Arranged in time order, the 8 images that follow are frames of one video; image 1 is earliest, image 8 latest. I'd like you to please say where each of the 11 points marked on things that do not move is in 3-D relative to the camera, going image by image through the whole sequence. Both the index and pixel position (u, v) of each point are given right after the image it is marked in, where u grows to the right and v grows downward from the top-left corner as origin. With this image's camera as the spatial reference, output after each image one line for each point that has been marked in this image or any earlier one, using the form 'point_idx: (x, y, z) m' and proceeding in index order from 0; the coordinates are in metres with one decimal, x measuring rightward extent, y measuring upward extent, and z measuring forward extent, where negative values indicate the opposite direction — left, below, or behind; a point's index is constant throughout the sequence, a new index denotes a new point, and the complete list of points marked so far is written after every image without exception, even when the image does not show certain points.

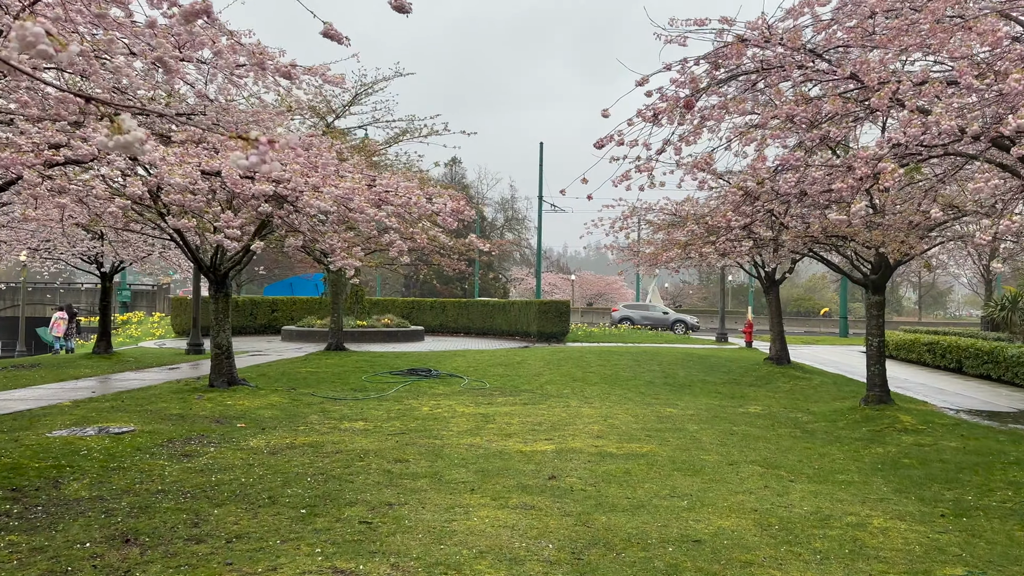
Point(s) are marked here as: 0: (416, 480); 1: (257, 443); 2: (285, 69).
0: (-0.8, -1.6, +6.6) m
1: (-2.8, -1.7, +8.6) m
2: (-1.9, +1.8, +6.4) m
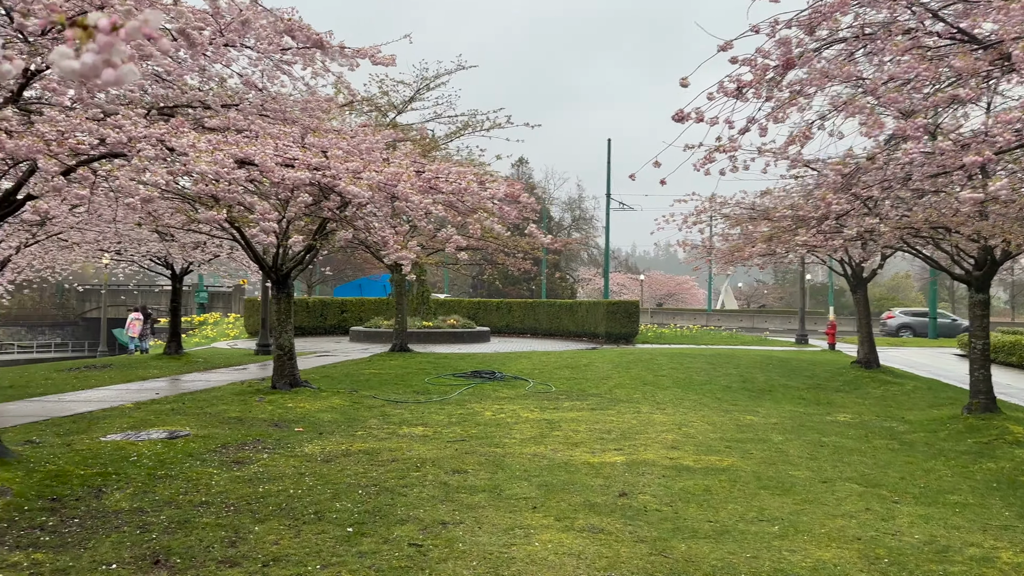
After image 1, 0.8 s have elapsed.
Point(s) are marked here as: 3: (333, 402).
0: (-0.3, -1.6, +6.1) m
1: (-2.1, -1.7, +8.3) m
2: (-1.4, +1.8, +6.0) m
3: (-2.7, -1.7, +11.8) m
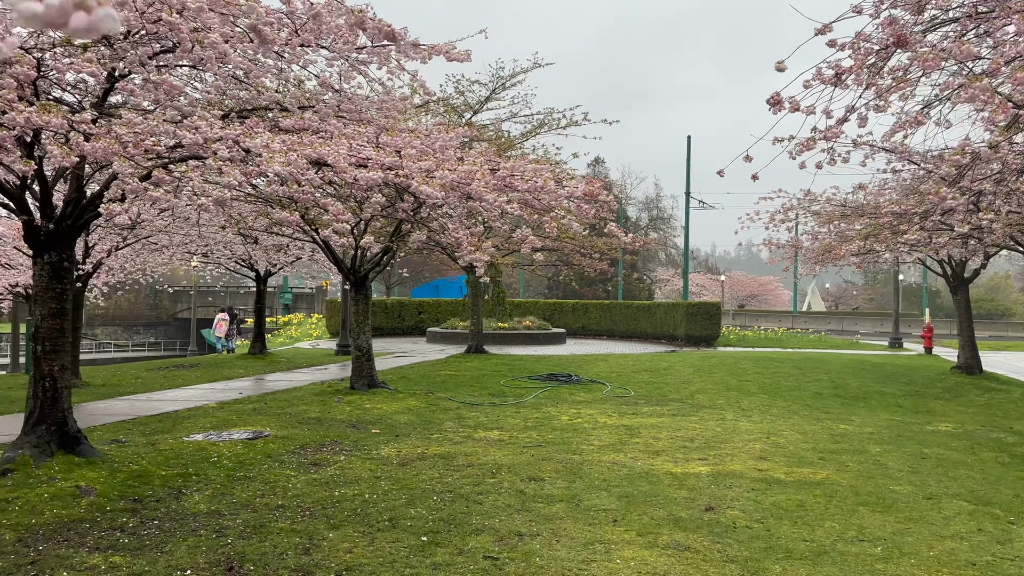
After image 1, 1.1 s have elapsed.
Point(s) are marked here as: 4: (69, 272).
0: (+0.3, -1.6, +5.9) m
1: (-1.3, -1.7, +8.2) m
2: (-0.8, +1.8, +5.9) m
3: (-1.6, -1.8, +11.8) m
4: (-3.8, +0.1, +6.7) m
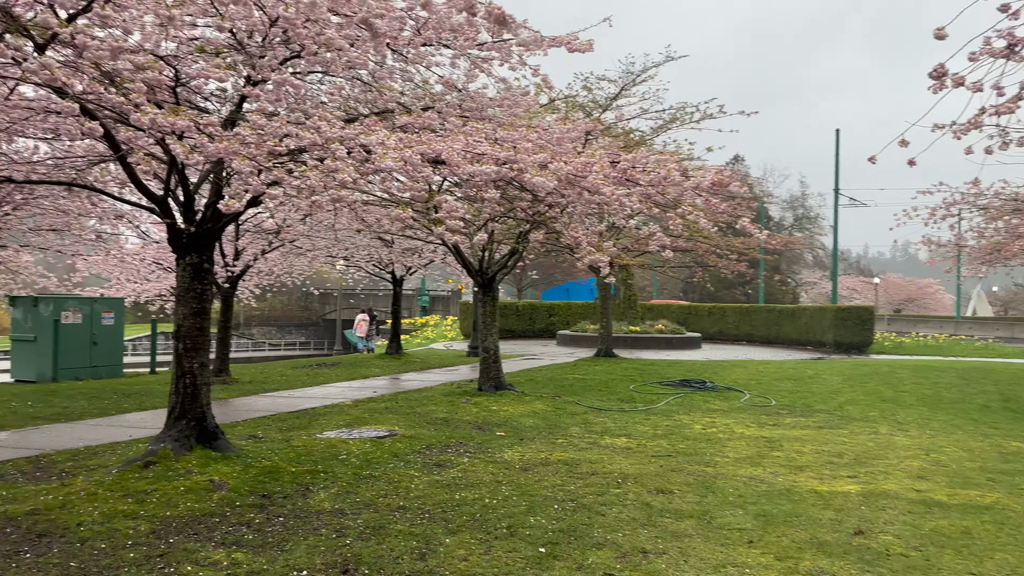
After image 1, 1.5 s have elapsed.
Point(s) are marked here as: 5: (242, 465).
0: (+1.2, -1.6, +5.5) m
1: (0.0, -1.7, +8.1) m
2: (+0.1, +1.8, +5.7) m
3: (+0.4, -1.8, +11.6) m
4: (-2.7, +0.1, +7.0) m
5: (-2.3, -1.5, +6.6) m
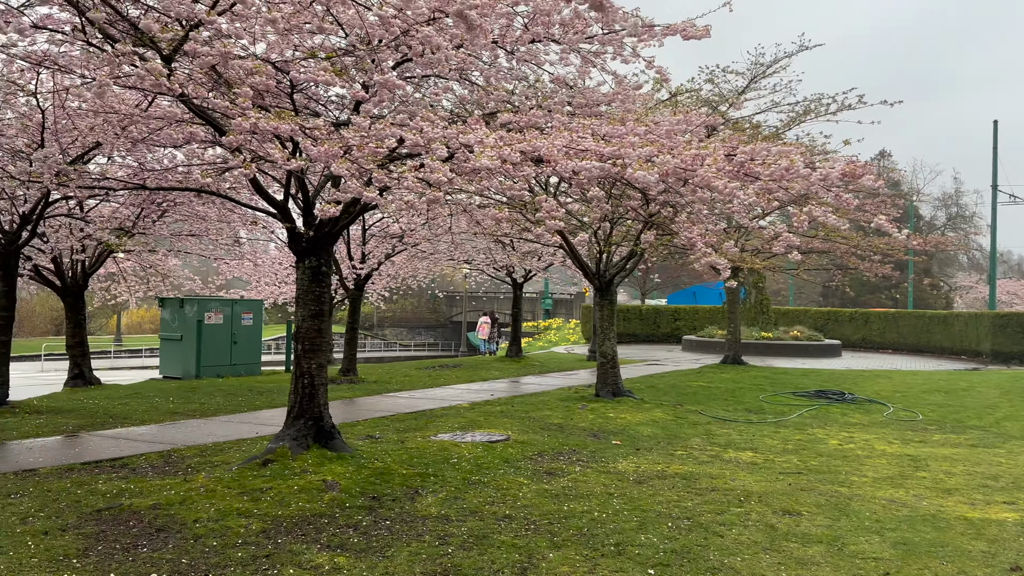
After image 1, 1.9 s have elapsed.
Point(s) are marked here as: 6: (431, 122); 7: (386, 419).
0: (+1.9, -1.7, +5.0) m
1: (+1.1, -1.8, +7.8) m
2: (+0.9, +1.8, +5.4) m
3: (+2.1, -1.8, +11.2) m
4: (-1.7, +0.1, +7.2) m
5: (-1.4, -1.5, +6.7) m
6: (-0.6, +1.3, +5.9) m
7: (-1.6, -1.7, +10.0) m
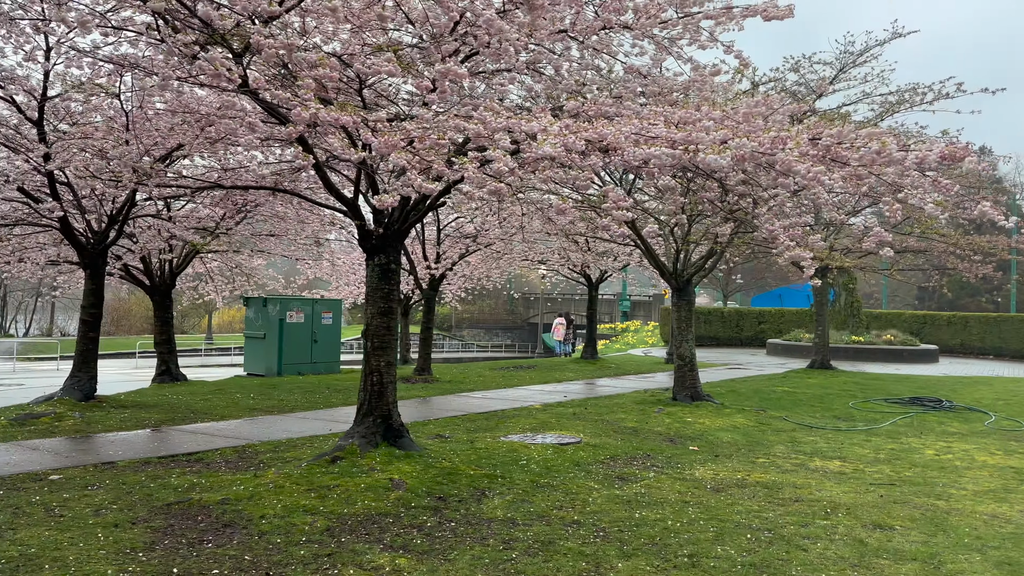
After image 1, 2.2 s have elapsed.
0: (+2.3, -1.6, +4.6) m
1: (+1.8, -1.8, +7.4) m
2: (+1.4, +1.8, +5.1) m
3: (+3.1, -1.8, +10.8) m
4: (-1.1, +0.1, +7.1) m
5: (-0.8, -1.5, +6.6) m
6: (-0.1, +1.3, +5.8) m
7: (-0.7, -1.7, +9.9) m
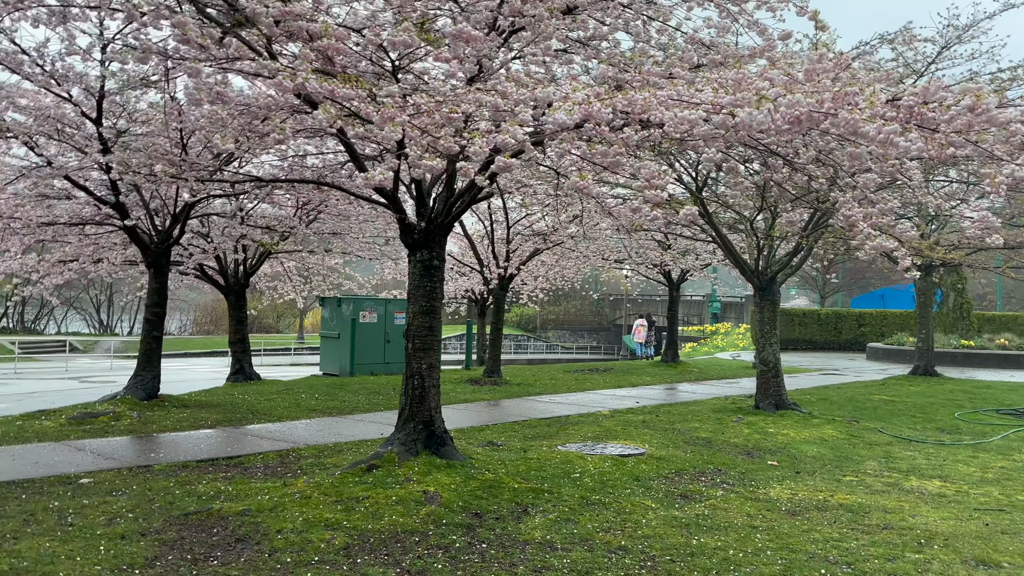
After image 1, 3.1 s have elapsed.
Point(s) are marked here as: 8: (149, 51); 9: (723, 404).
0: (+2.4, -1.6, +3.8) m
1: (+2.3, -1.7, +6.7) m
2: (+1.5, +1.8, +4.4) m
3: (+3.9, -1.8, +9.8) m
4: (-0.6, +0.2, +6.7) m
5: (-0.4, -1.5, +6.1) m
6: (+0.2, +1.3, +5.2) m
7: (+0.1, -1.6, +9.4) m
8: (-3.3, +2.1, +7.1) m
9: (+3.3, -1.8, +12.1) m
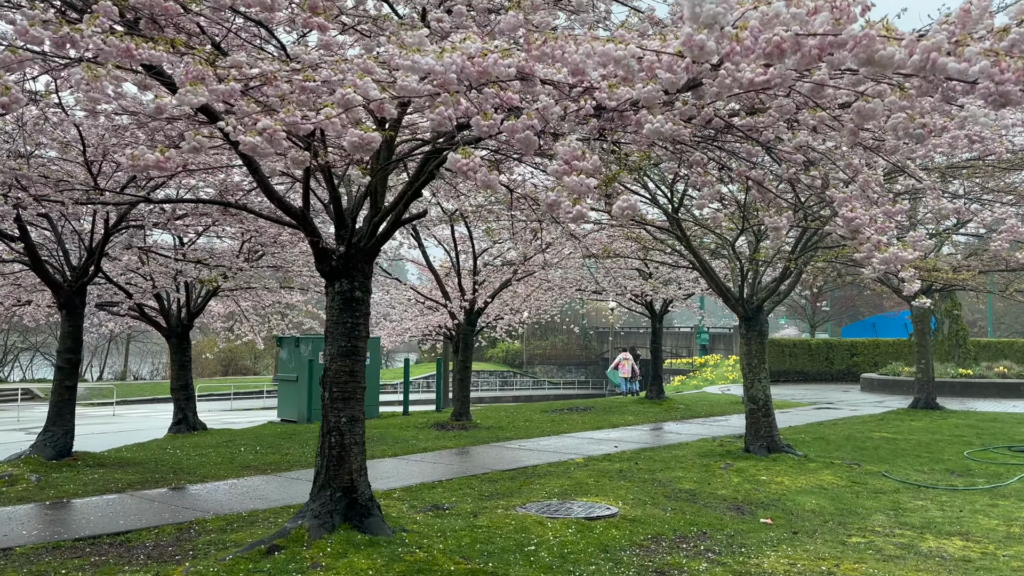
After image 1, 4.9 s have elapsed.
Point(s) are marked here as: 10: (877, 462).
0: (+2.1, -1.7, +2.7) m
1: (+1.9, -2.0, +5.6) m
2: (+1.1, +1.7, +3.4) m
3: (+3.5, -2.1, +8.7) m
4: (-1.1, -0.1, +5.6) m
5: (-0.8, -1.7, +5.0) m
6: (-0.3, +1.1, +4.2) m
7: (-0.4, -2.0, +8.2) m
8: (-3.8, +1.8, +6.1) m
9: (+2.8, -2.2, +11.0) m
10: (+4.6, -2.2, +10.0) m
